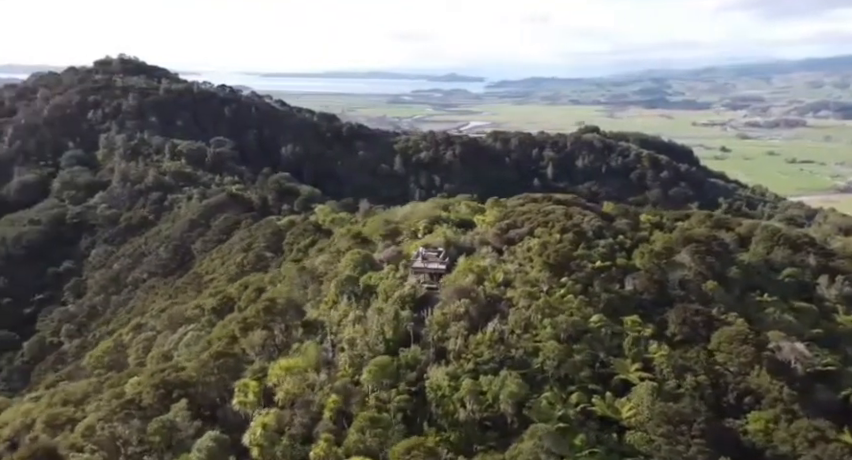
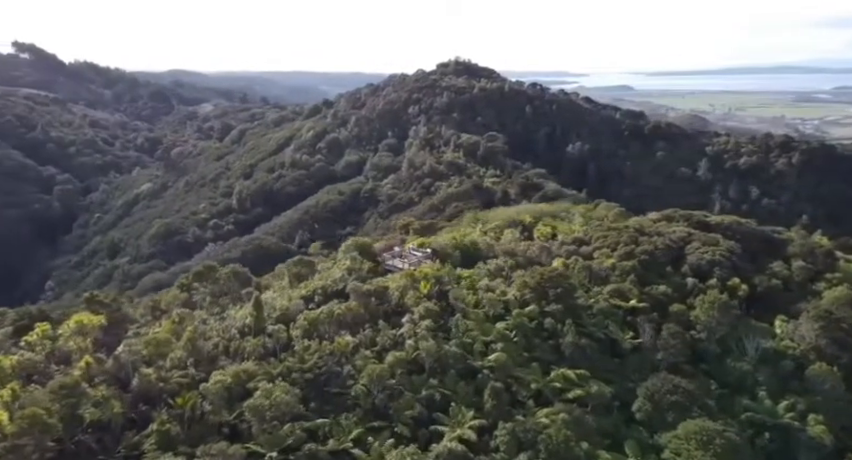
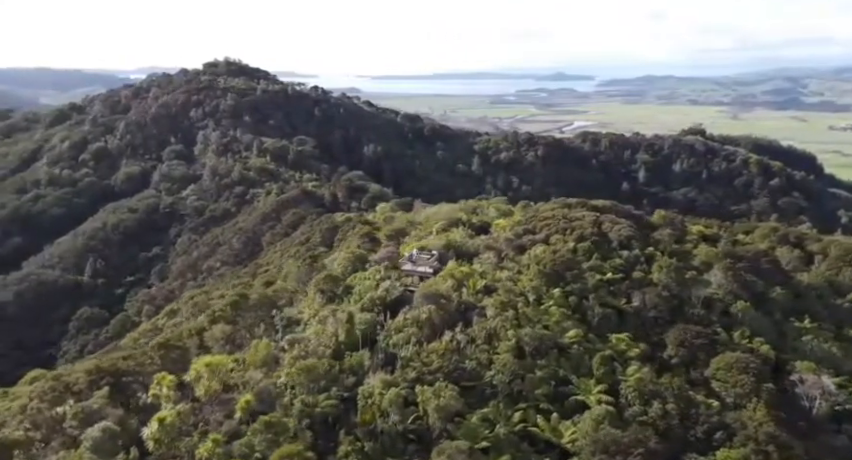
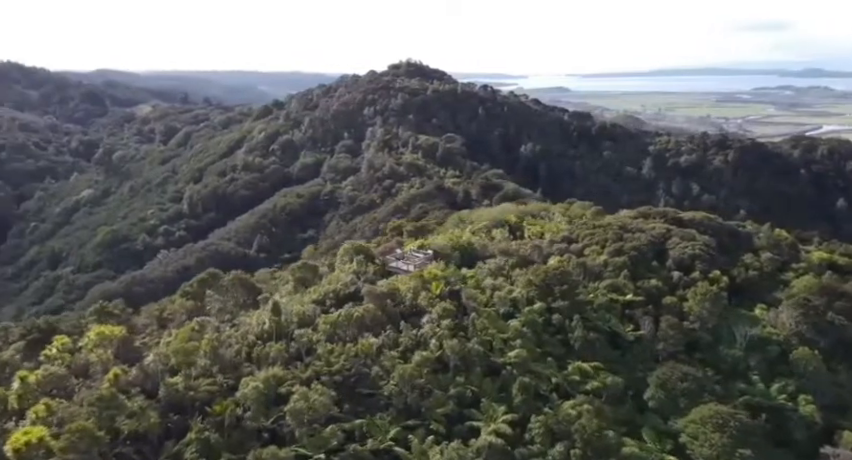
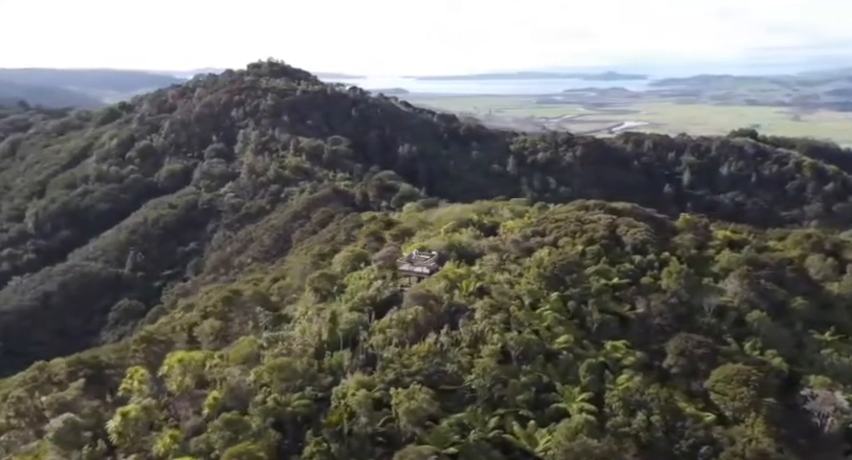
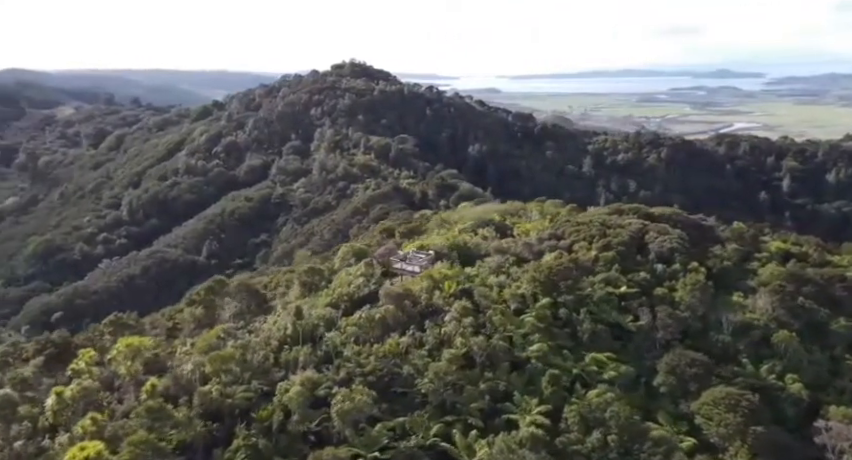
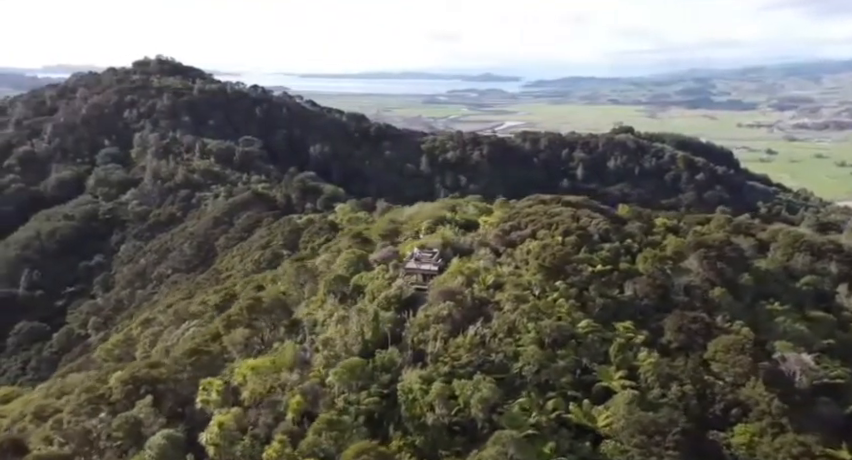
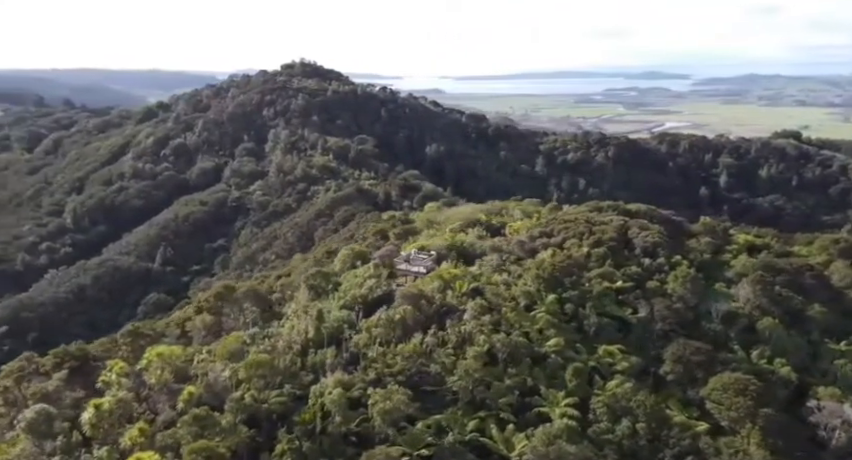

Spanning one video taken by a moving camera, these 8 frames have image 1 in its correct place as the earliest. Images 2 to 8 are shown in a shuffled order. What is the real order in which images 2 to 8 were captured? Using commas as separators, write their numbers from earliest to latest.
7, 3, 5, 8, 6, 4, 2
